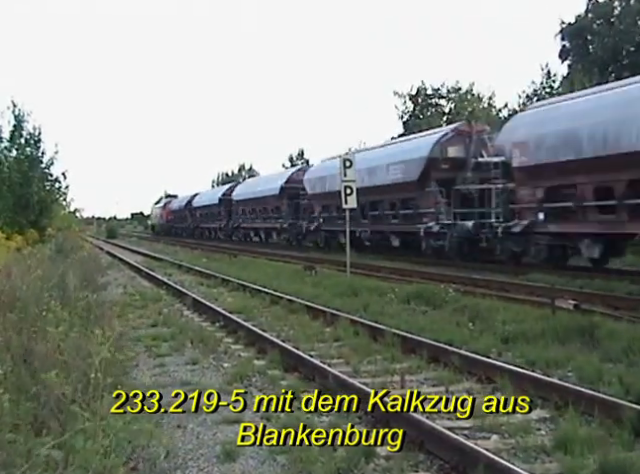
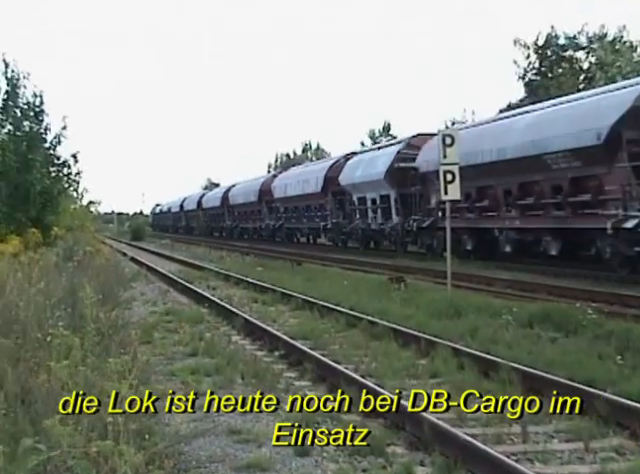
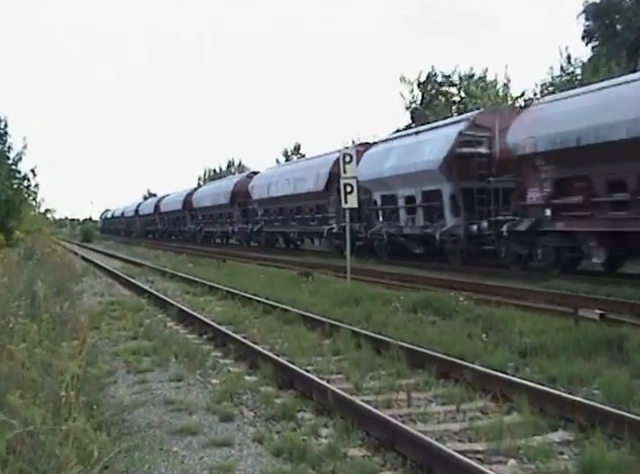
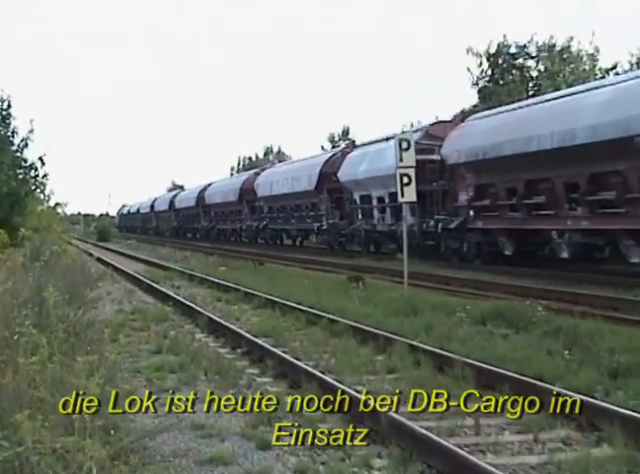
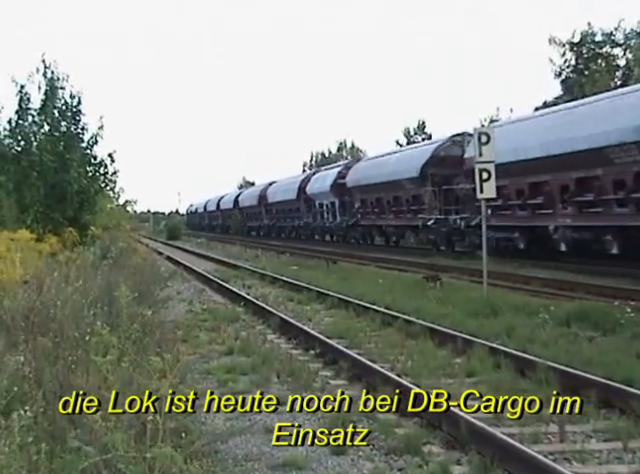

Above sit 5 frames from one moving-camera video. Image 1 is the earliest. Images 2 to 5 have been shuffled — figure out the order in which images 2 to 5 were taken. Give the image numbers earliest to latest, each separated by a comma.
3, 4, 2, 5
